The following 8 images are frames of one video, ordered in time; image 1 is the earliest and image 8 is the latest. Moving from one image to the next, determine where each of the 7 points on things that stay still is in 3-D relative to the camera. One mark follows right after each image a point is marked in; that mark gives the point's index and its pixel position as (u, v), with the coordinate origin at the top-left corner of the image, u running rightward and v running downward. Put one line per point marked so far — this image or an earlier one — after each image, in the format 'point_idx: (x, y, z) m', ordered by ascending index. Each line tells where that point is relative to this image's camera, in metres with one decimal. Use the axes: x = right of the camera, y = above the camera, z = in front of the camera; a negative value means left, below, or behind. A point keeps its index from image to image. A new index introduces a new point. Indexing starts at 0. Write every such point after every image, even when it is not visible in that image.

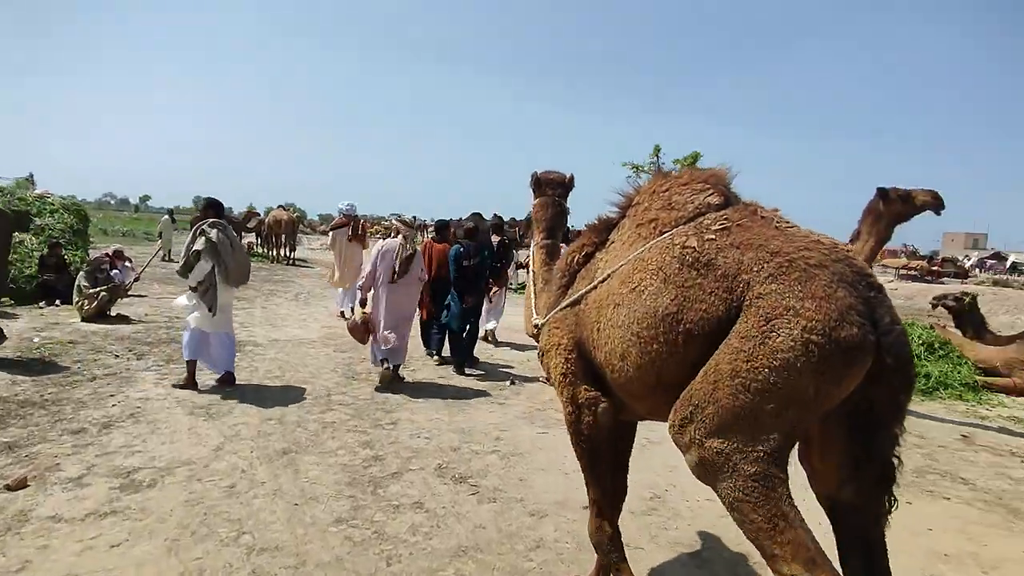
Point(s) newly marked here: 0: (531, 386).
0: (+0.2, -1.3, +7.6) m
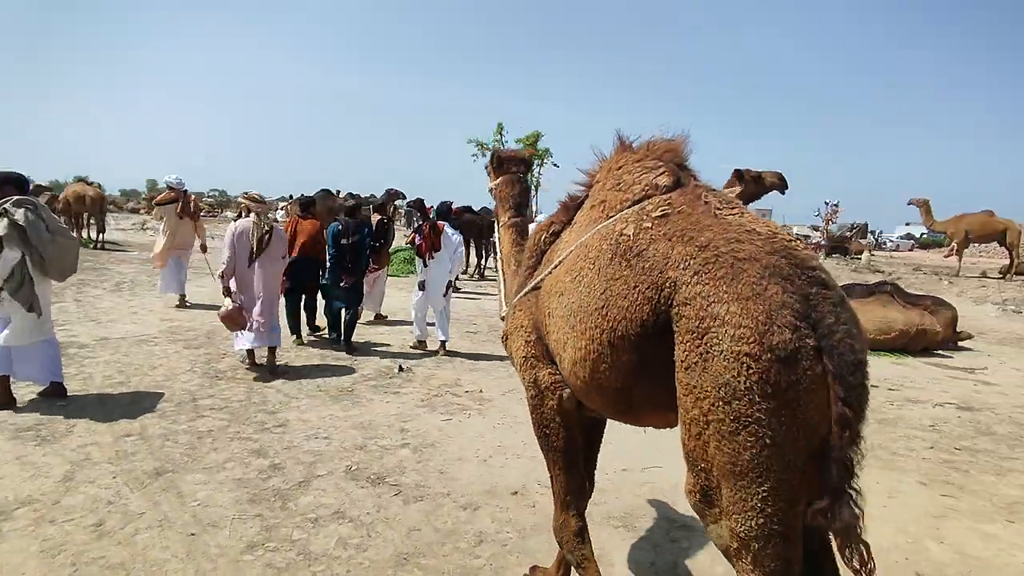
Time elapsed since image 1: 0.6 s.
0: (-1.1, -1.0, +7.3) m
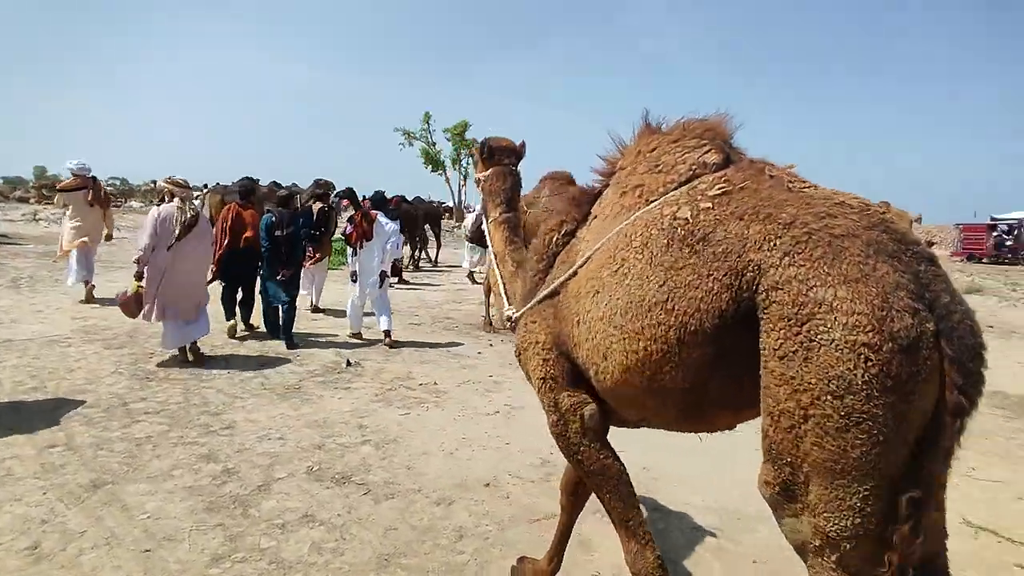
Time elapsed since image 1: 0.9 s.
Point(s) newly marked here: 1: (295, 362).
0: (-1.7, -0.9, +7.1) m
1: (-2.6, -0.9, +7.0) m
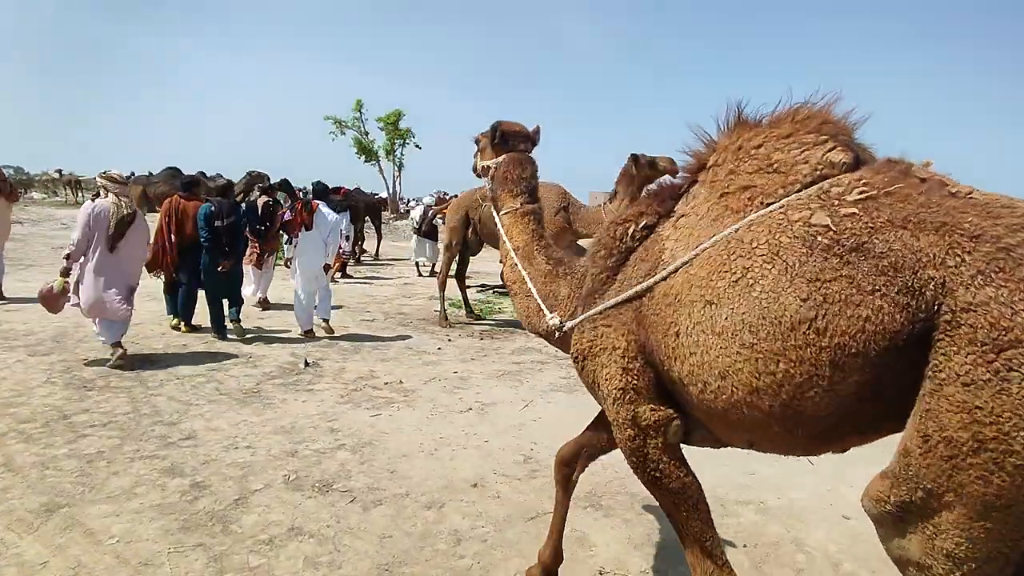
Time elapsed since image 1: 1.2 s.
0: (-2.1, -0.9, +6.8) m
1: (-3.0, -0.9, +6.7) m
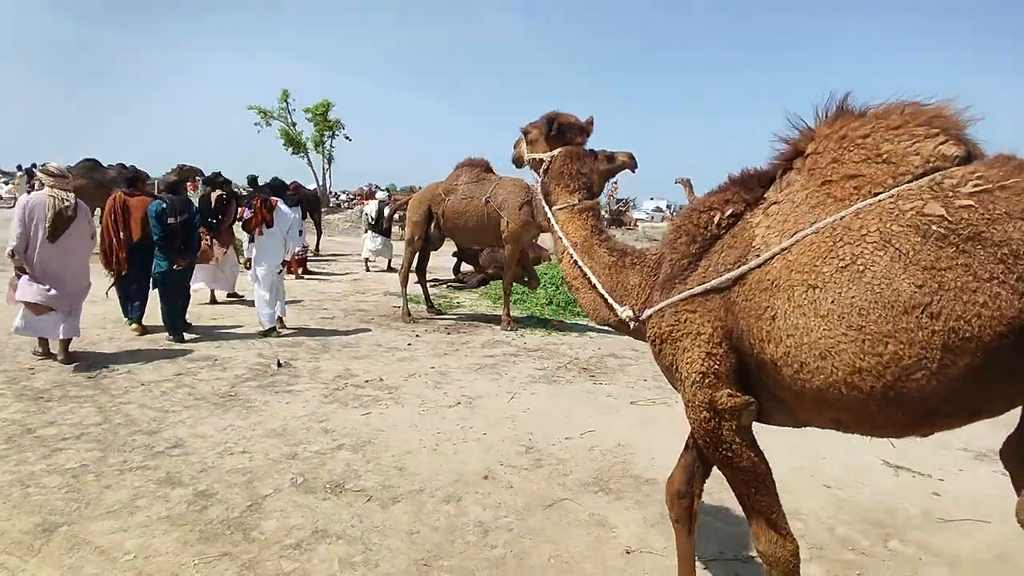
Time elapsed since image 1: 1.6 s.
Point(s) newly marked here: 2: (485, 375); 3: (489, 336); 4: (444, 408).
0: (-2.4, -0.9, +6.6) m
1: (-3.2, -0.9, +6.4) m
2: (-0.3, -1.0, +6.7) m
3: (-0.3, -0.7, +8.6) m
4: (-0.6, -1.1, +5.5) m
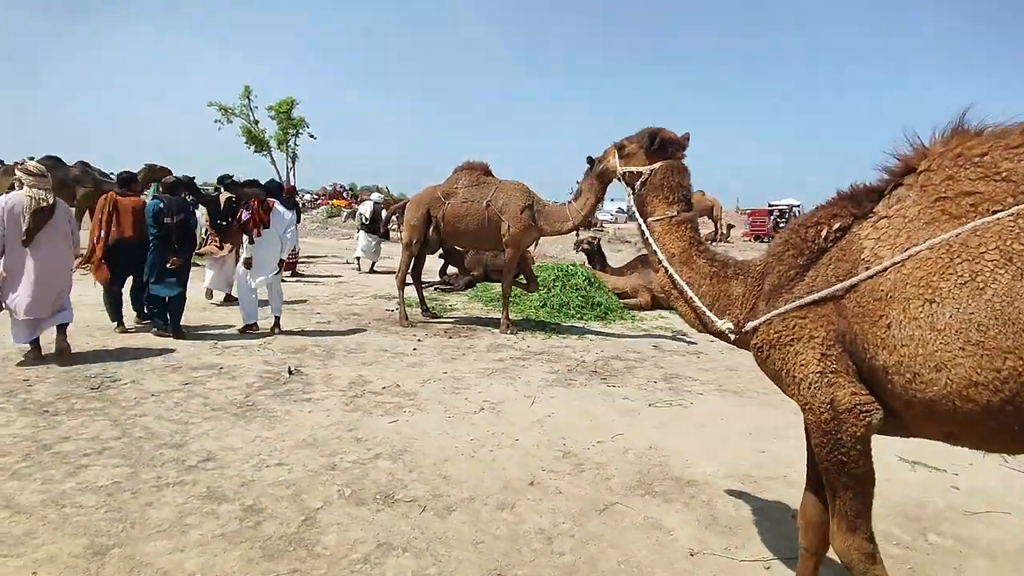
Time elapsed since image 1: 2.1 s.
0: (-2.2, -0.9, +6.5) m
1: (-3.0, -0.9, +6.2) m
2: (-0.1, -1.0, +6.7) m
3: (-0.3, -0.8, +8.6) m
4: (-0.4, -1.2, +5.5) m
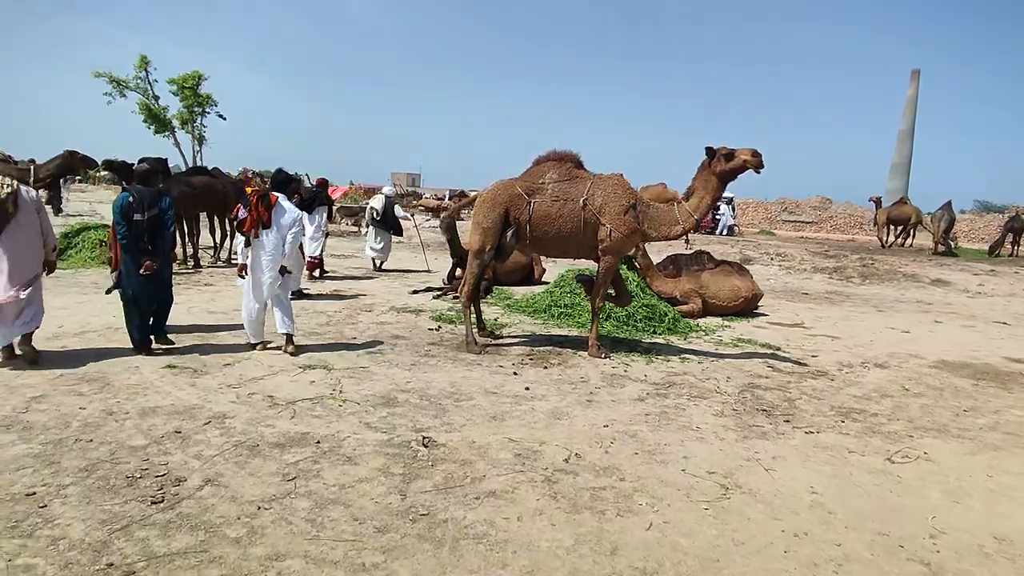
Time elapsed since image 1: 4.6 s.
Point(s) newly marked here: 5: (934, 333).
0: (-0.5, -1.2, +4.7) m
1: (-1.3, -1.2, +4.3) m
2: (+1.5, -1.3, +5.2) m
3: (+1.0, -1.0, +7.1) m
4: (+1.4, -1.4, +4.0) m
5: (+8.0, -0.9, +11.1) m
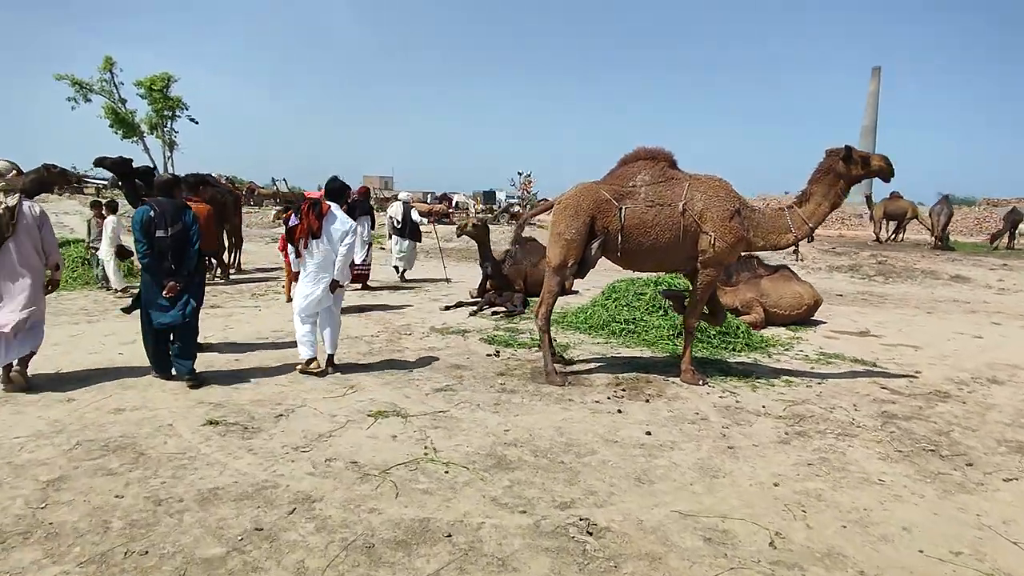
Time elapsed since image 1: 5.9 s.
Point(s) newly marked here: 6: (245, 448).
0: (+0.6, -1.4, +3.6) m
1: (-0.2, -1.5, +3.2) m
2: (+2.6, -1.5, +4.2) m
3: (+2.0, -1.2, +6.1) m
4: (+2.6, -1.6, +3.1) m
5: (+8.8, -0.9, +10.5) m
6: (-2.0, -1.2, +4.5) m
